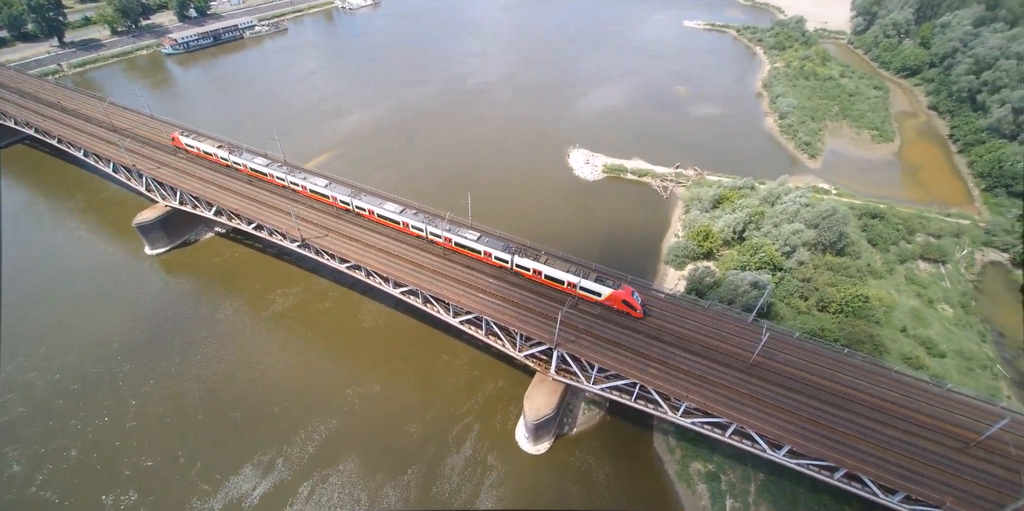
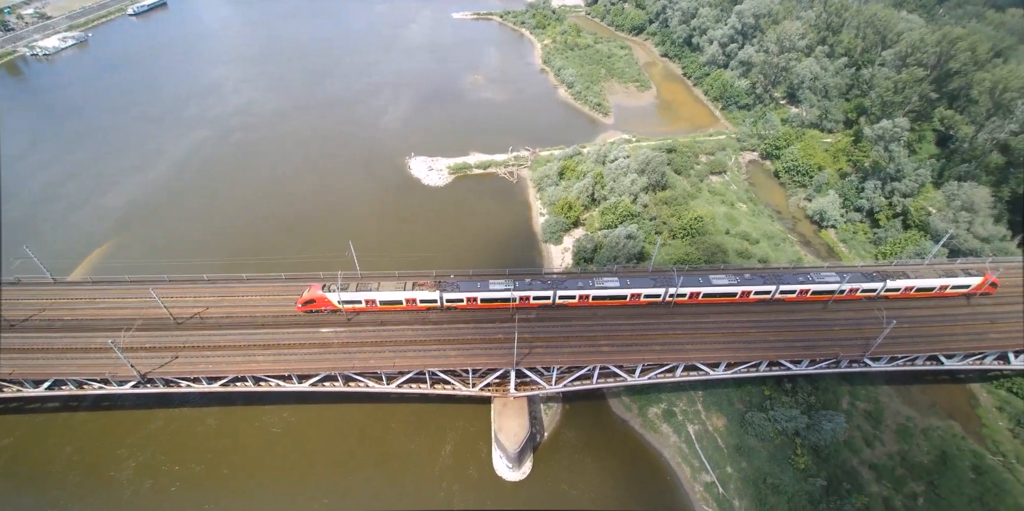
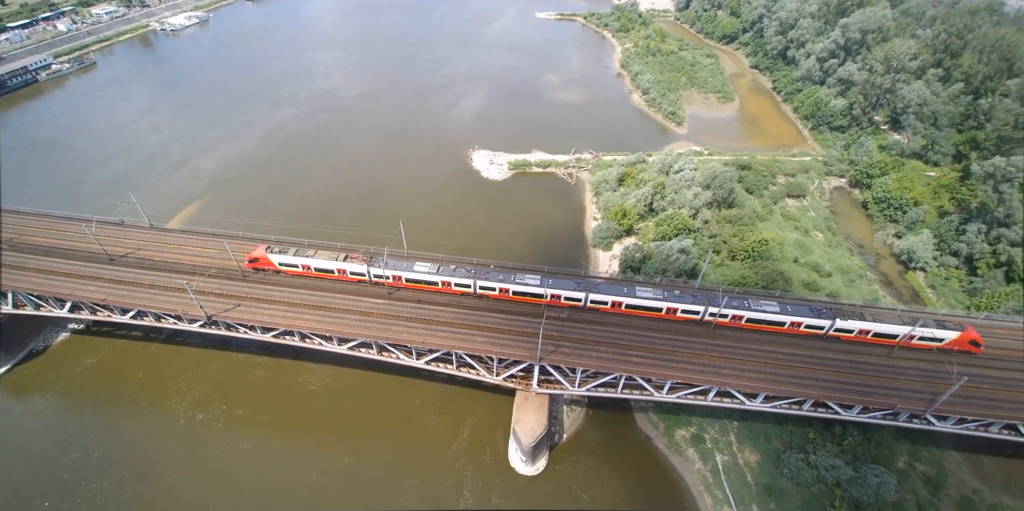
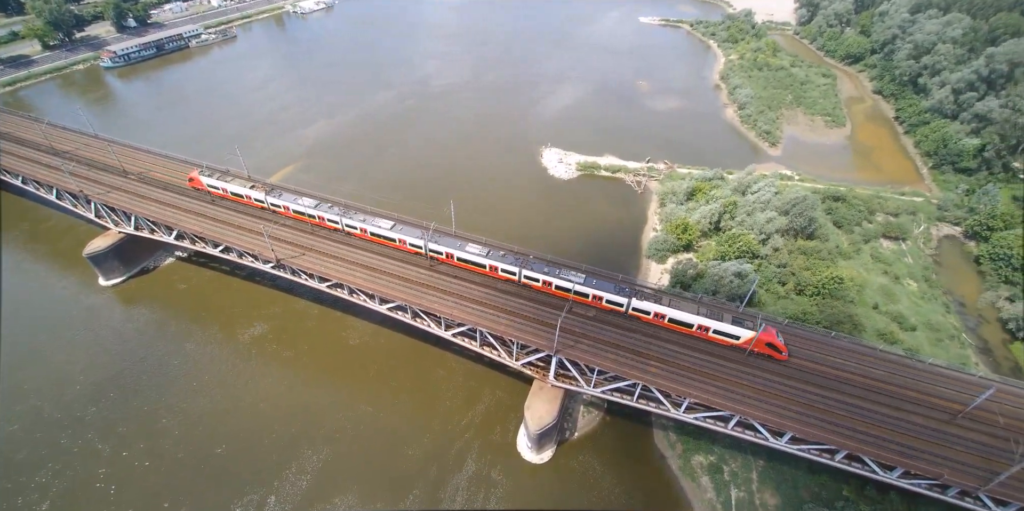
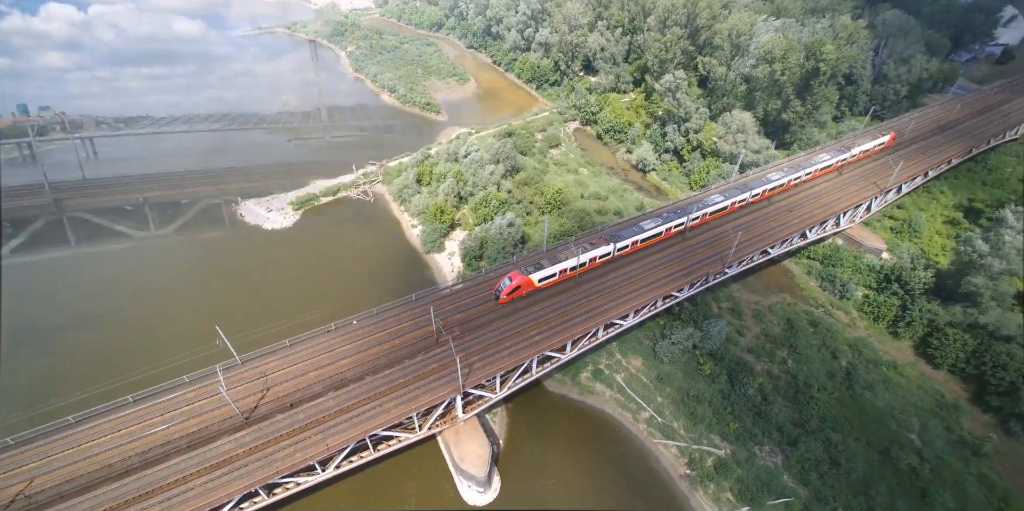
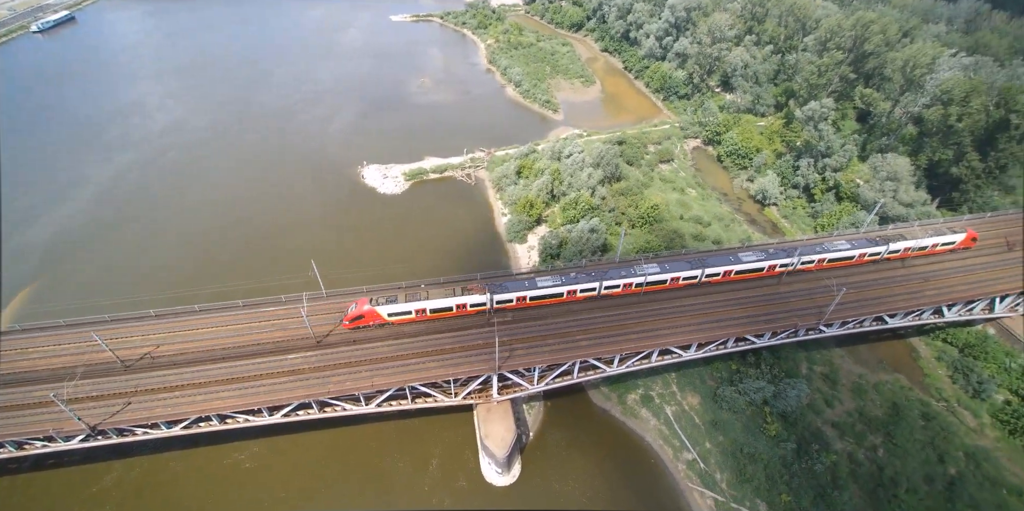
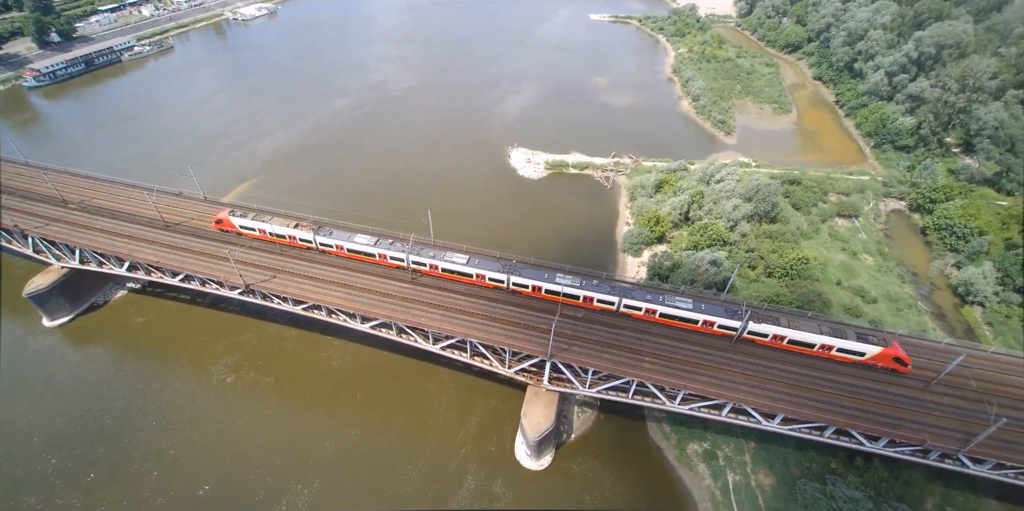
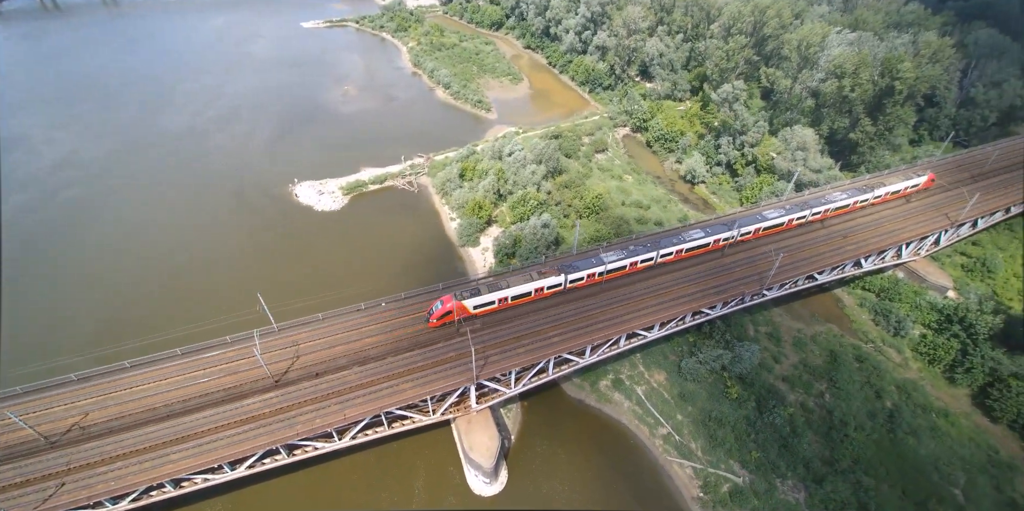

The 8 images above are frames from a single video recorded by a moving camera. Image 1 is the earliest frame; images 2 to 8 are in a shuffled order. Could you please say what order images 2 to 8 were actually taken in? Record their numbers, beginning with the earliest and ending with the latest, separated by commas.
4, 7, 3, 2, 6, 8, 5
